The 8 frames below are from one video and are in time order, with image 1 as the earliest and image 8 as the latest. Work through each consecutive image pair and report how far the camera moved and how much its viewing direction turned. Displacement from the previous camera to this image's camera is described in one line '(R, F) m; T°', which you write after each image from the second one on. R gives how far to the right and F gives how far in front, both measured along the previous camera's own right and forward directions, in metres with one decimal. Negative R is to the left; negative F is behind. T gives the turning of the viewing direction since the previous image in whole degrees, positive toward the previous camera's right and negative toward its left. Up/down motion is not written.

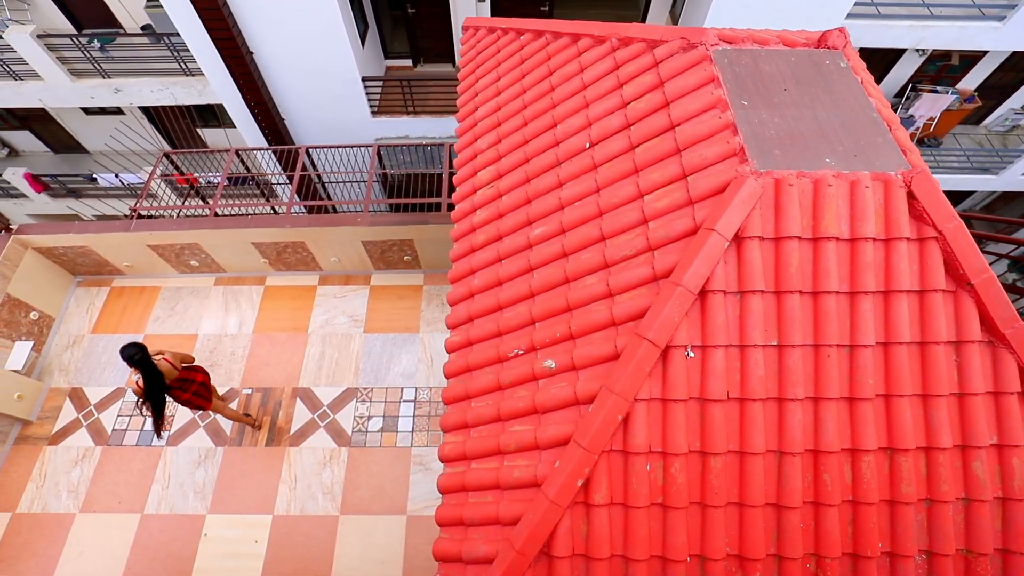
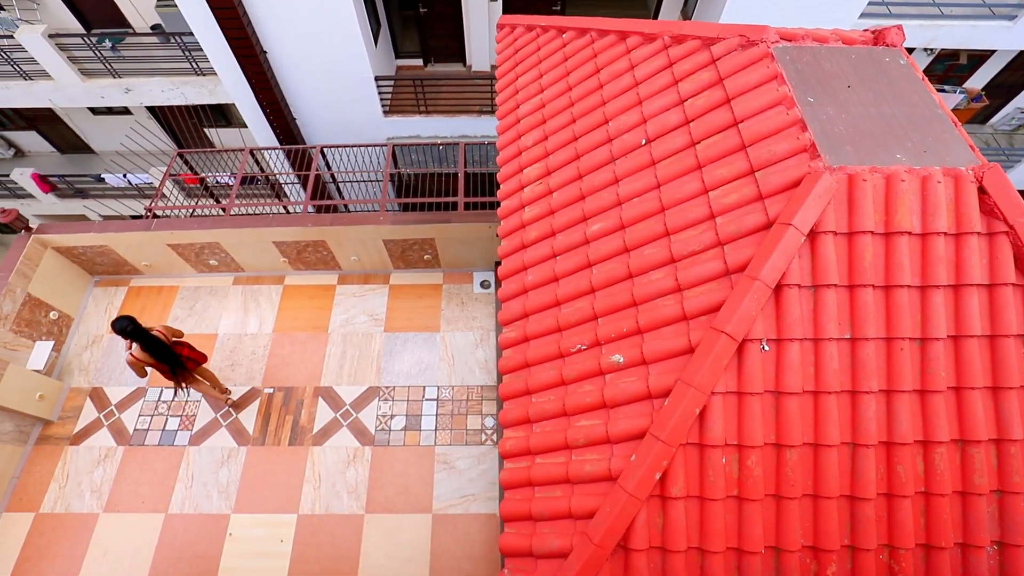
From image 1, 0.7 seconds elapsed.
(-0.4, 0.0) m; 0°
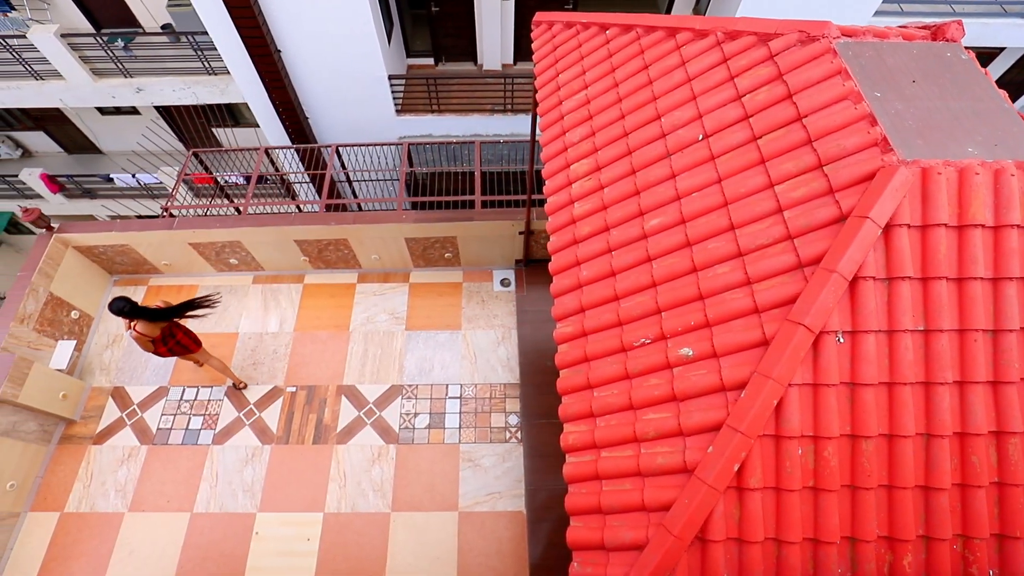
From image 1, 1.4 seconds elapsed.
(-0.4, 0.0) m; 0°
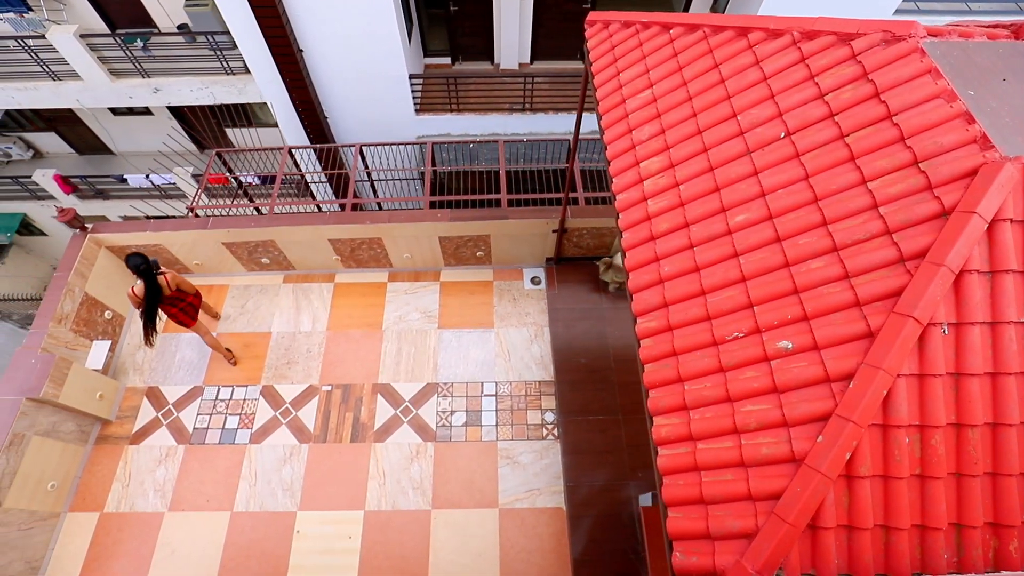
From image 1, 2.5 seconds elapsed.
(-0.6, 0.0) m; 0°
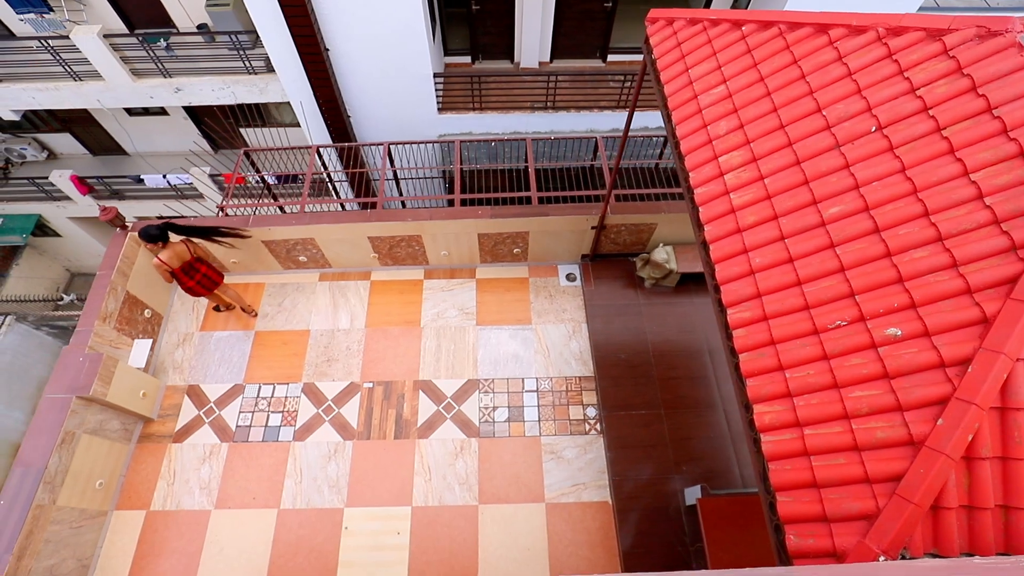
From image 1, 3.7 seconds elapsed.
(-0.7, 0.0) m; 0°
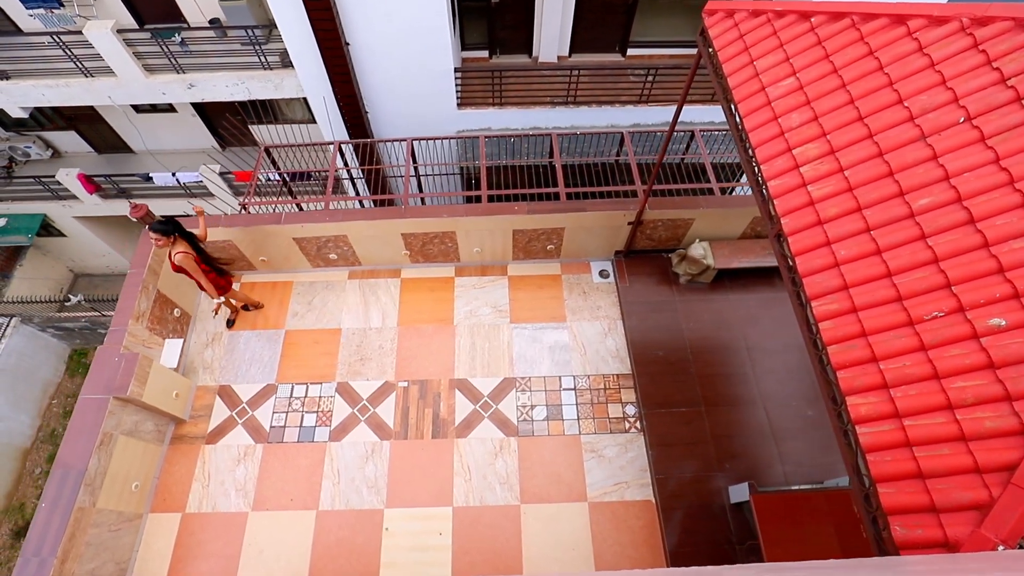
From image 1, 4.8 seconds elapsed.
(-0.6, +0.1) m; 0°
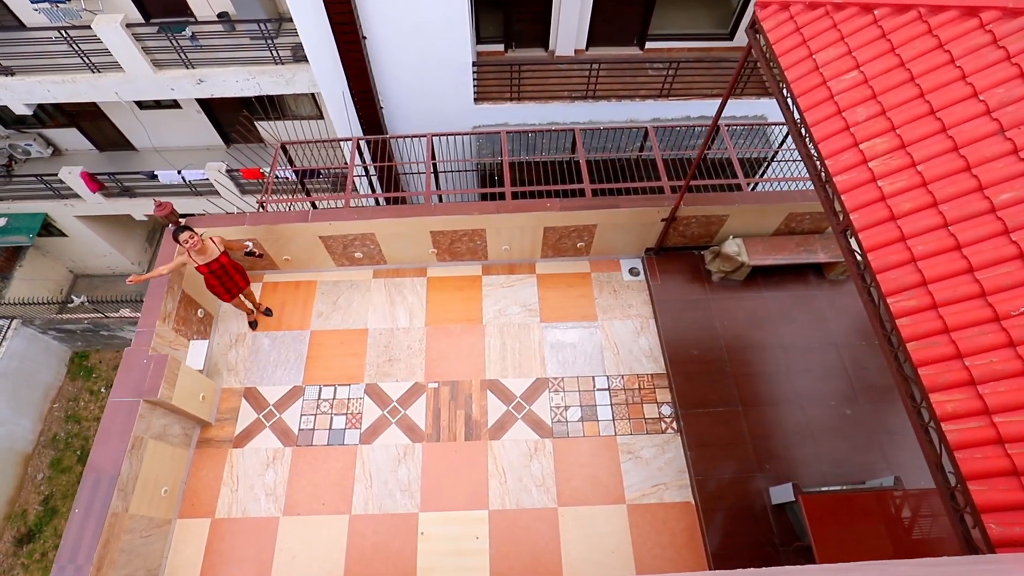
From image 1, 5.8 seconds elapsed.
(-0.5, +0.1) m; 0°
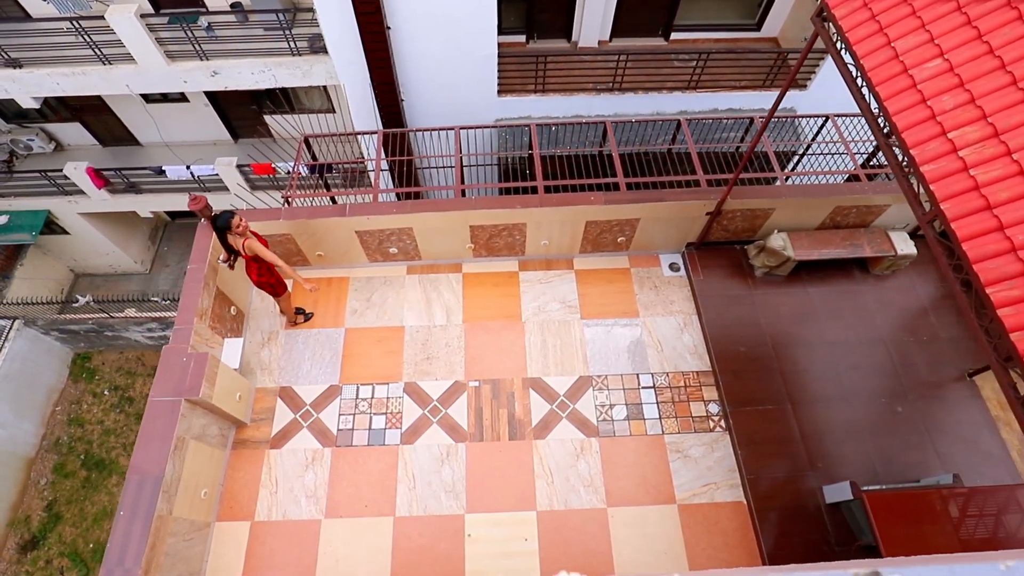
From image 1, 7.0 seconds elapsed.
(-0.7, +0.1) m; 0°
